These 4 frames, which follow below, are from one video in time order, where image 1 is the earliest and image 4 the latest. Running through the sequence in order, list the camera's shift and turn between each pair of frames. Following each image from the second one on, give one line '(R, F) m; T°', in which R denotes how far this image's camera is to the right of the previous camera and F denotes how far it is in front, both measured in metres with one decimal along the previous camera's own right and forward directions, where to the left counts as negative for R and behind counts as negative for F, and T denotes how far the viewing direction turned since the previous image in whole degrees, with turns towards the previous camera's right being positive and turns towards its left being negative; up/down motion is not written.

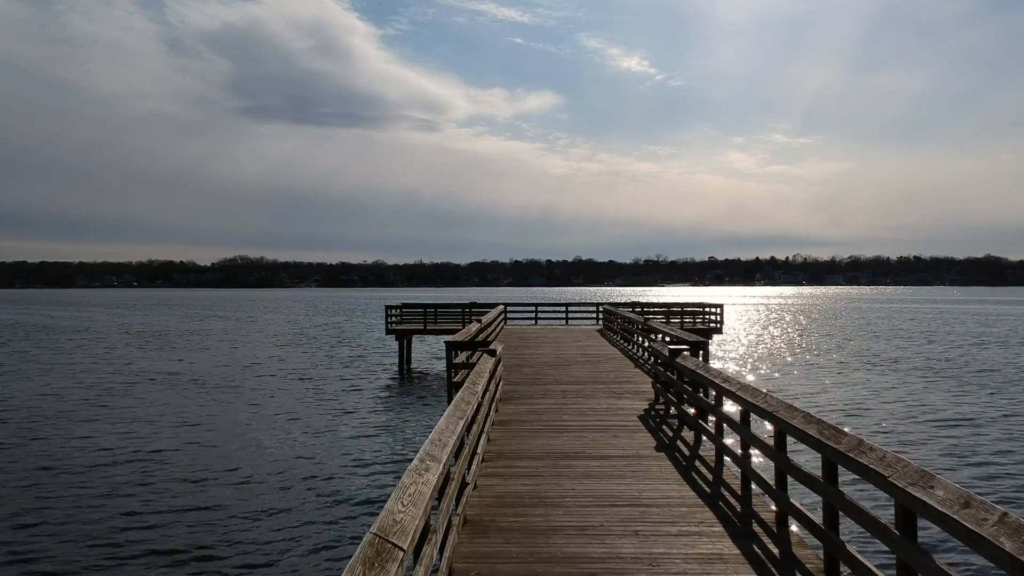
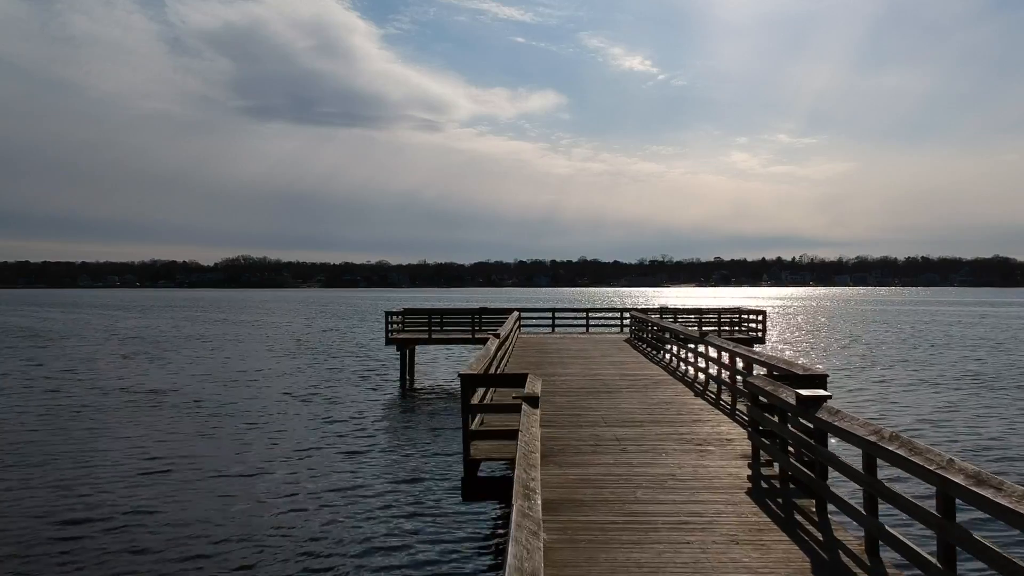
(-0.4, +3.2) m; 0°
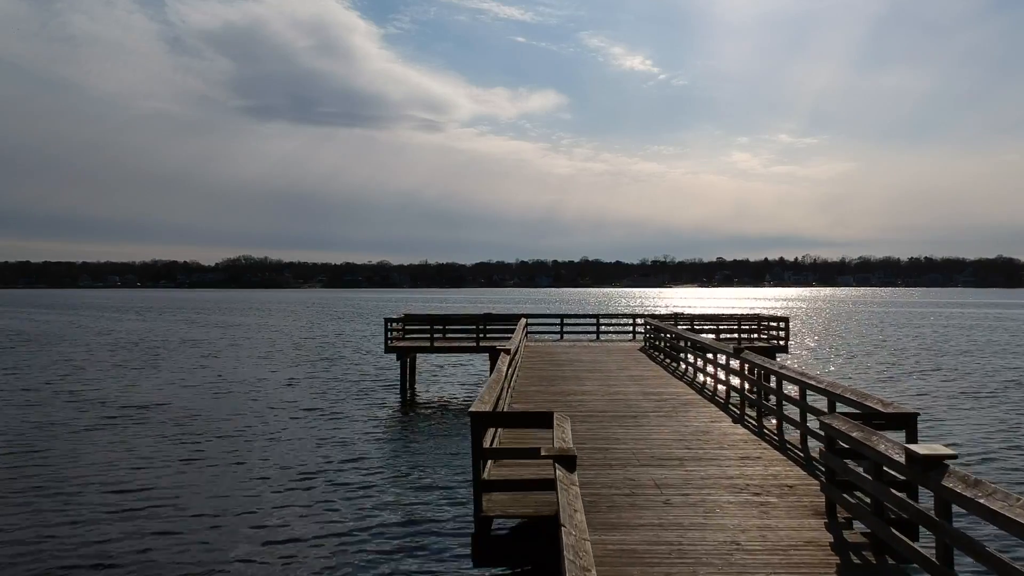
(-0.2, +1.4) m; 0°
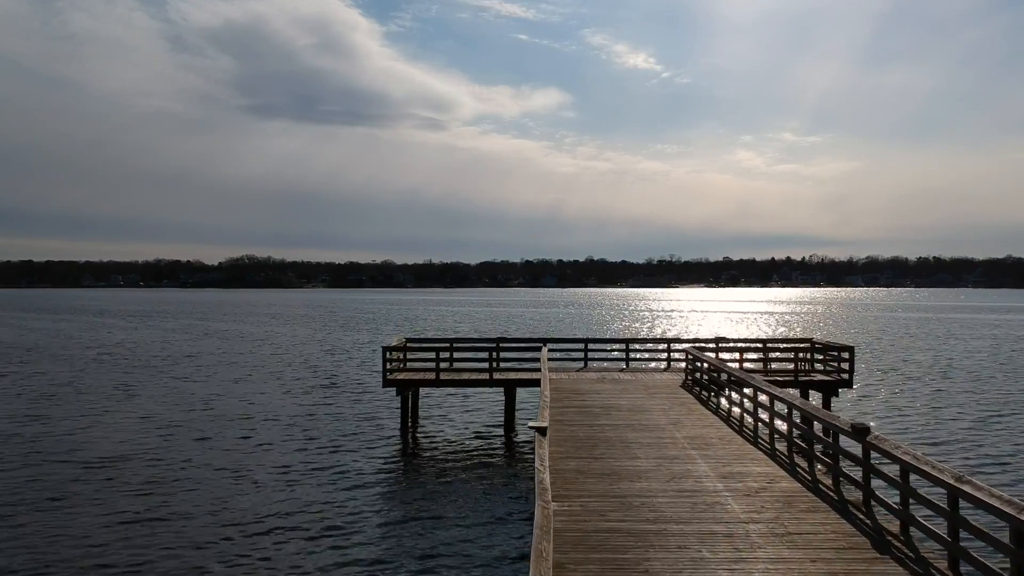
(-0.4, +3.3) m; 0°
